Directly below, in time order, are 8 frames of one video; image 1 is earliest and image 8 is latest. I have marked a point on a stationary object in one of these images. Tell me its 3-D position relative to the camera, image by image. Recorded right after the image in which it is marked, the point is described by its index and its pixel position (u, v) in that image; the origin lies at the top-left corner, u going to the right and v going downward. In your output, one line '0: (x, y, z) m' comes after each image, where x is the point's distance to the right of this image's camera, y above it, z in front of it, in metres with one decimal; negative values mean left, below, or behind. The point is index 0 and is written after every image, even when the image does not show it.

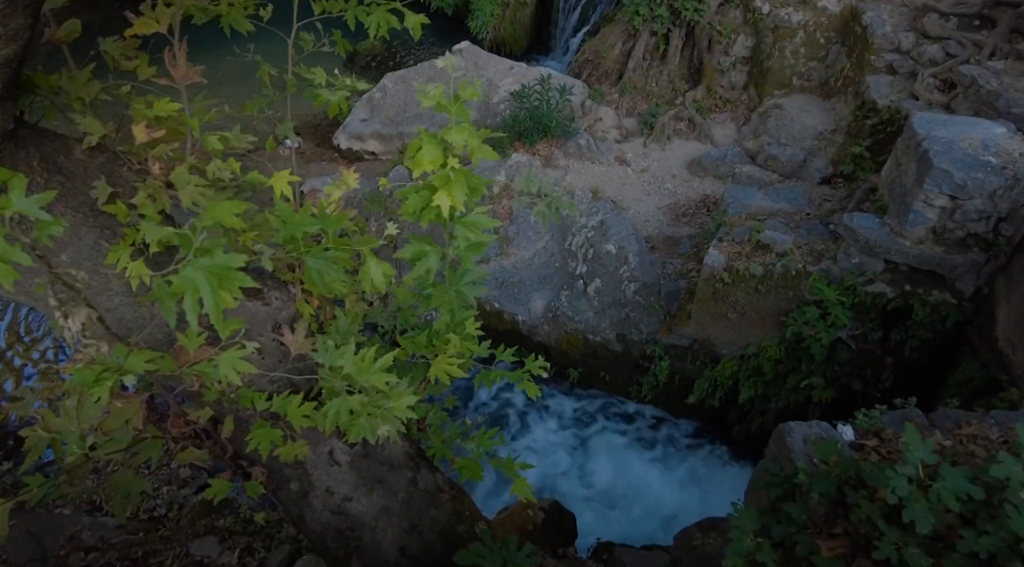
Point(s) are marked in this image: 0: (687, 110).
0: (+2.0, +2.0, +8.2) m
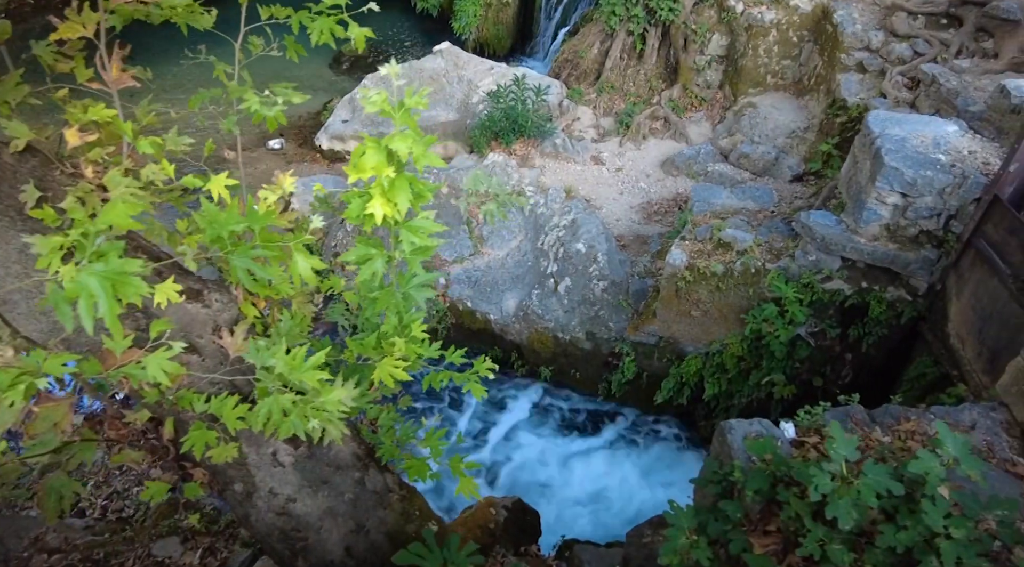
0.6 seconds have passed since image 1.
0: (+1.7, +2.0, +8.2) m
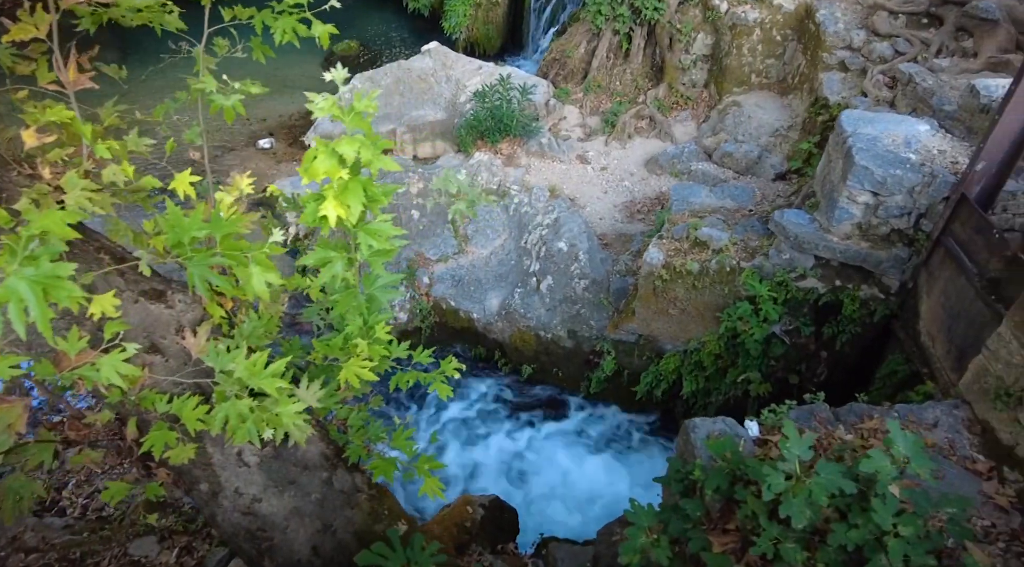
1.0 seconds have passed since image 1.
0: (+1.5, +2.0, +8.2) m
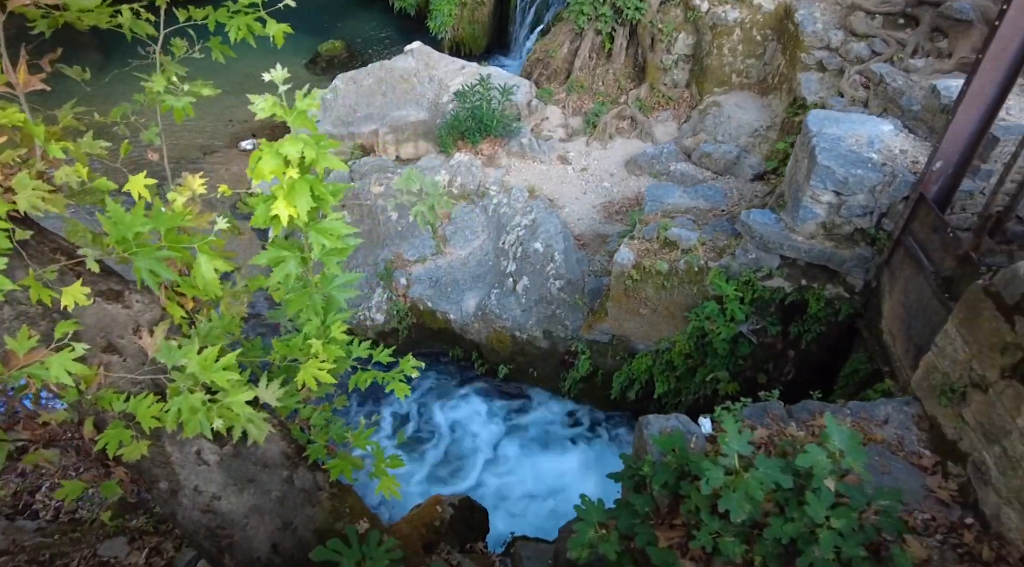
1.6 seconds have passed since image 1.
0: (+1.3, +2.0, +8.3) m
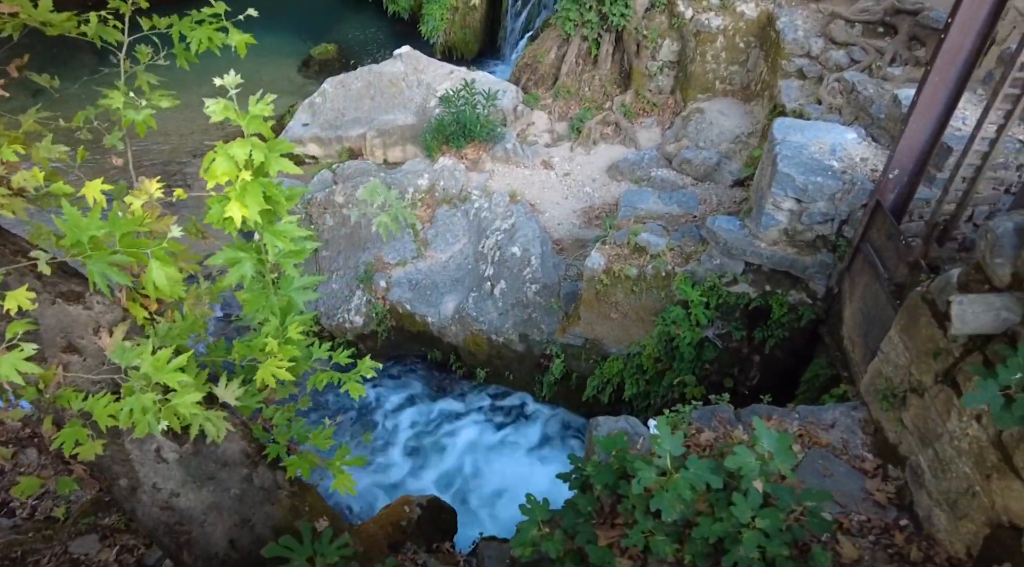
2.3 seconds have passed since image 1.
0: (+1.2, +1.9, +8.3) m
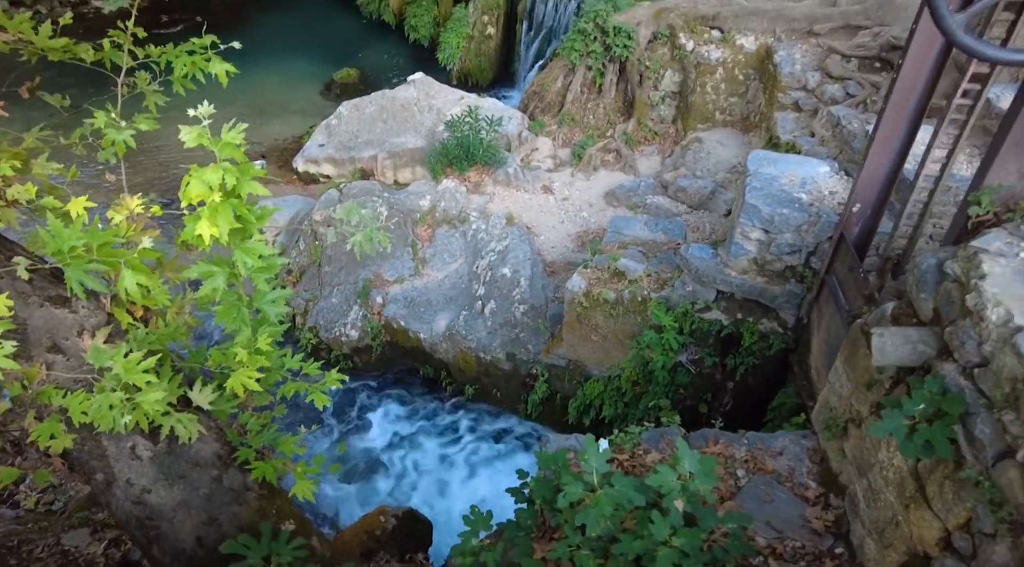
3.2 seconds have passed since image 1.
0: (+1.2, +1.7, +8.5) m
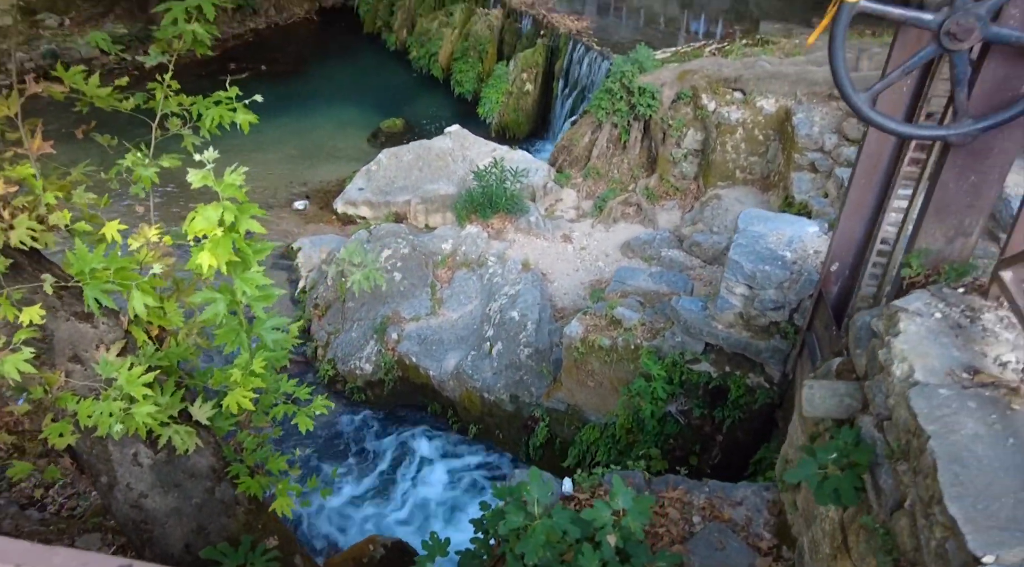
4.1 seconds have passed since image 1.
0: (+1.5, +1.1, +8.7) m
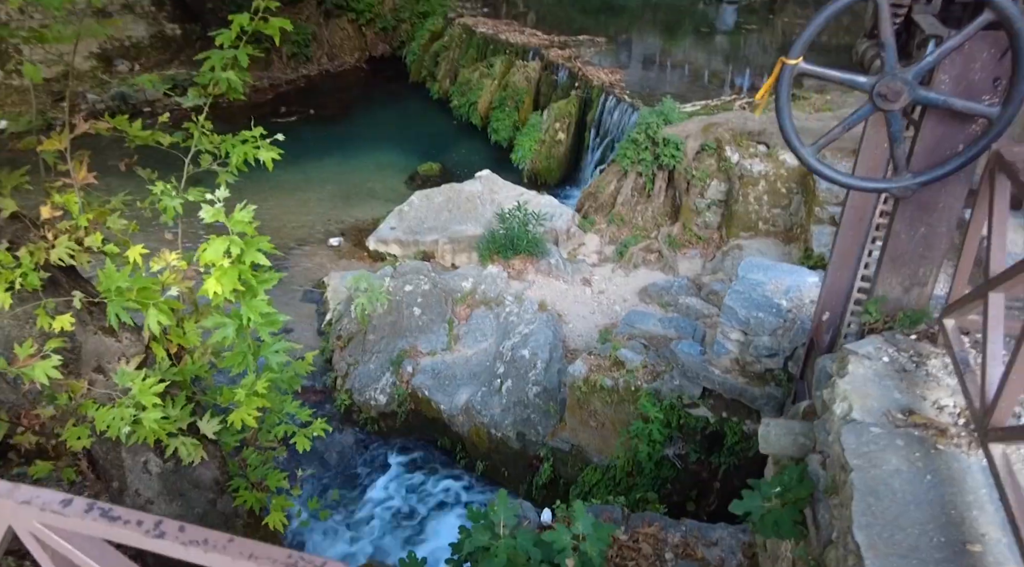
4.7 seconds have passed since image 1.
0: (+1.8, +0.5, +8.9) m
